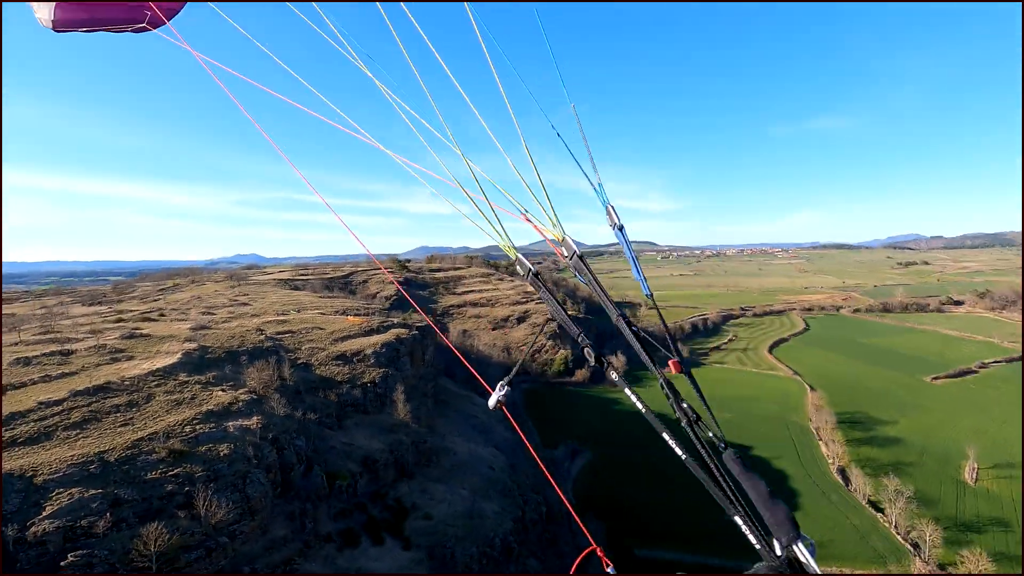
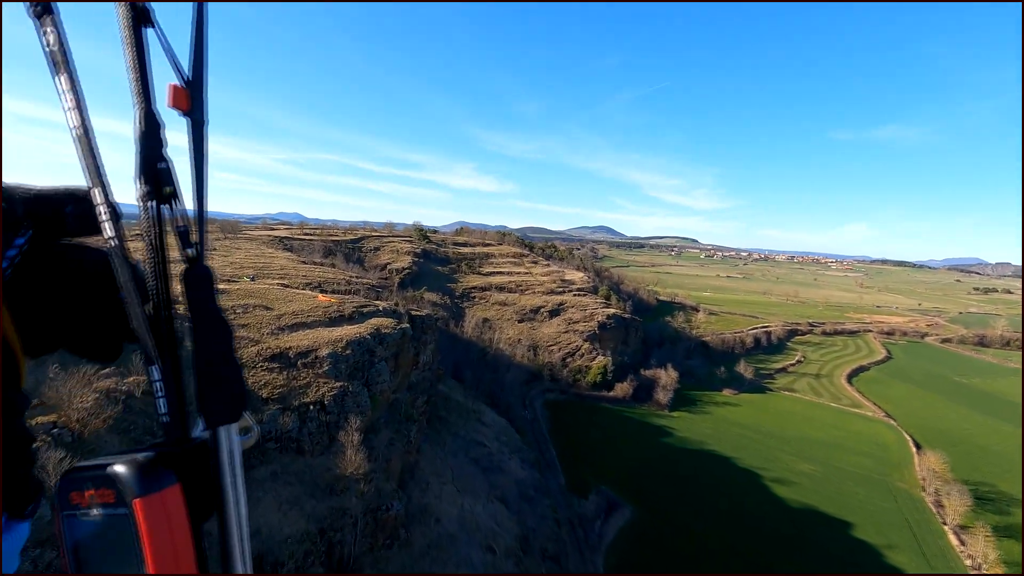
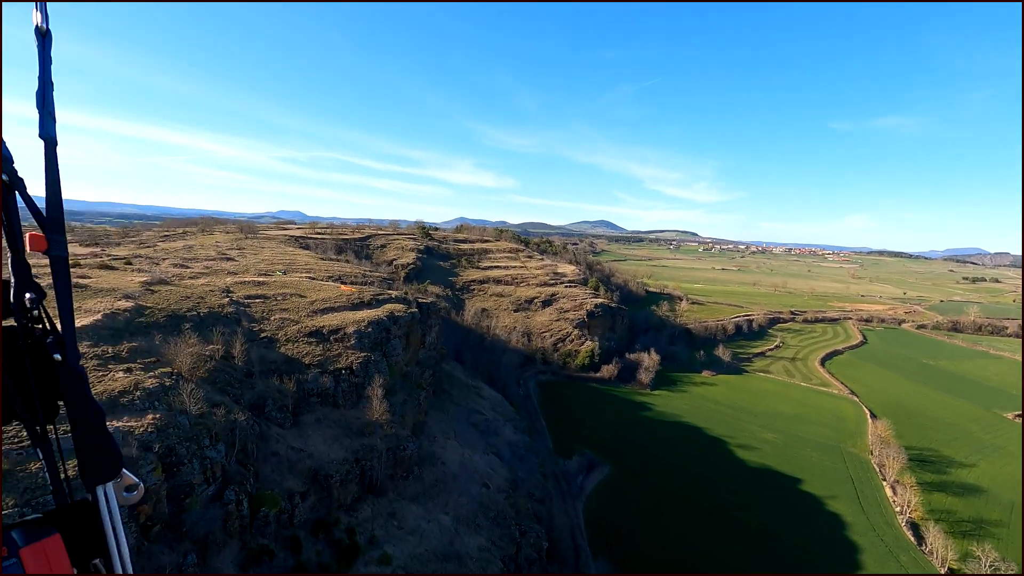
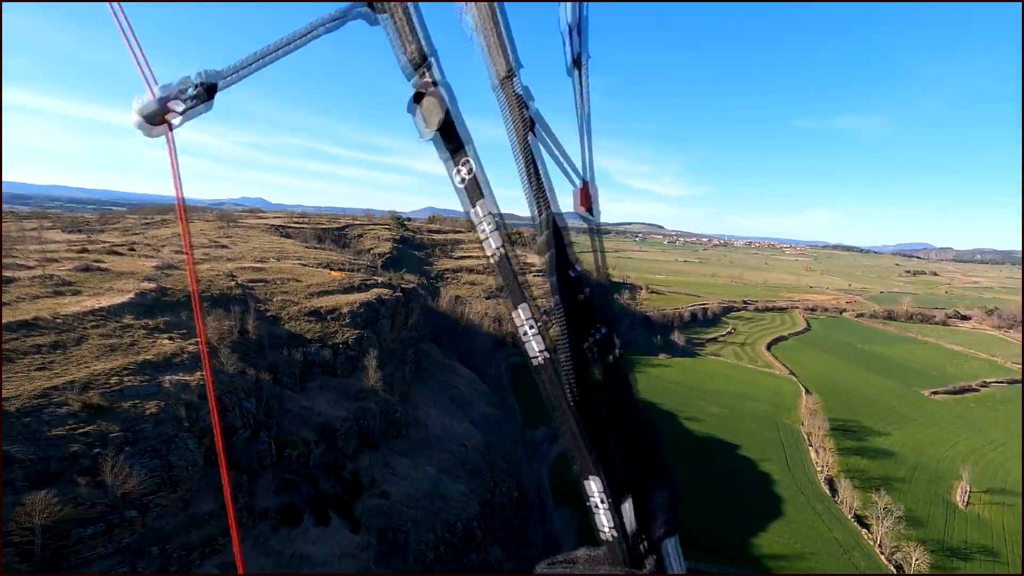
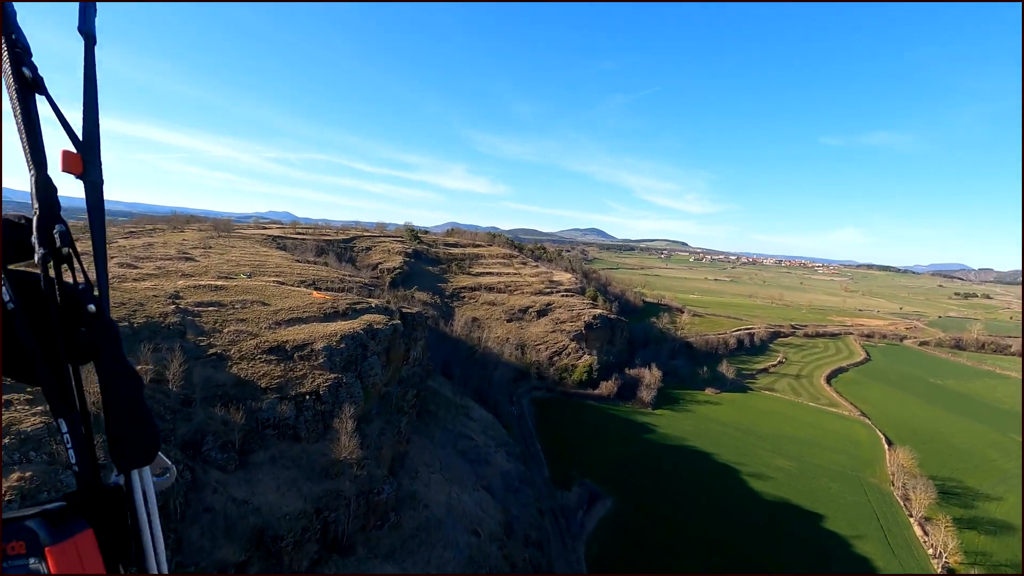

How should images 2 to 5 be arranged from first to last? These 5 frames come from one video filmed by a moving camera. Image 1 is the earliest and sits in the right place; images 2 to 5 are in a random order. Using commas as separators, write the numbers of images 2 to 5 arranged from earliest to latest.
4, 3, 5, 2
